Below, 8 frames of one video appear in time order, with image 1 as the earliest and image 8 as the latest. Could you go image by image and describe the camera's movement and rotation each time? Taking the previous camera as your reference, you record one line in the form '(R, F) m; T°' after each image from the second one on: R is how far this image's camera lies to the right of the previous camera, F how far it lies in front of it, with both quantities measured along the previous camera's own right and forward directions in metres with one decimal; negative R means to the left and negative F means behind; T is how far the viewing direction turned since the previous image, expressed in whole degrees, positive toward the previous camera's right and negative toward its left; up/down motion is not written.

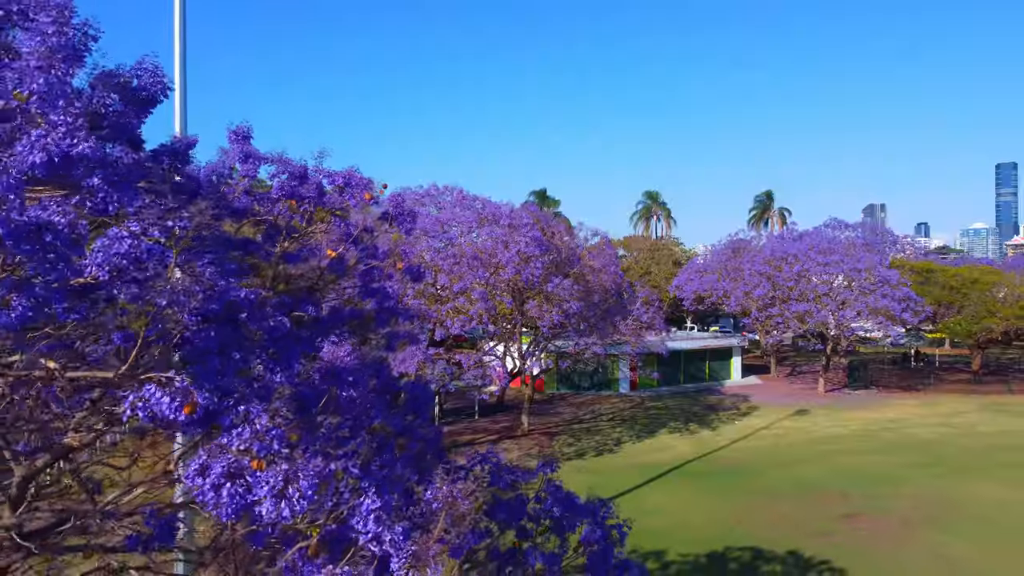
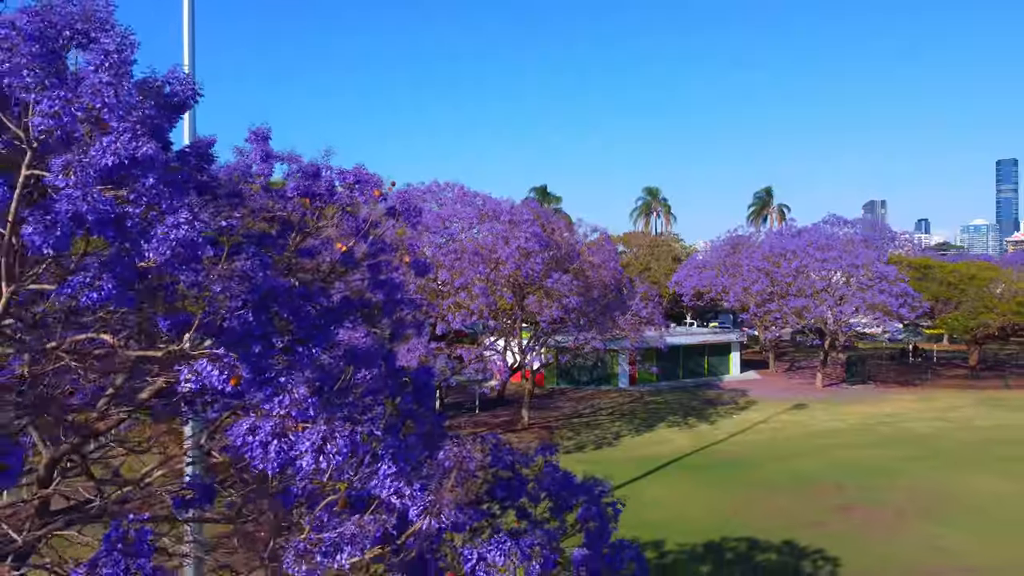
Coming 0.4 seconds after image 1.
(0.0, -0.2) m; 0°
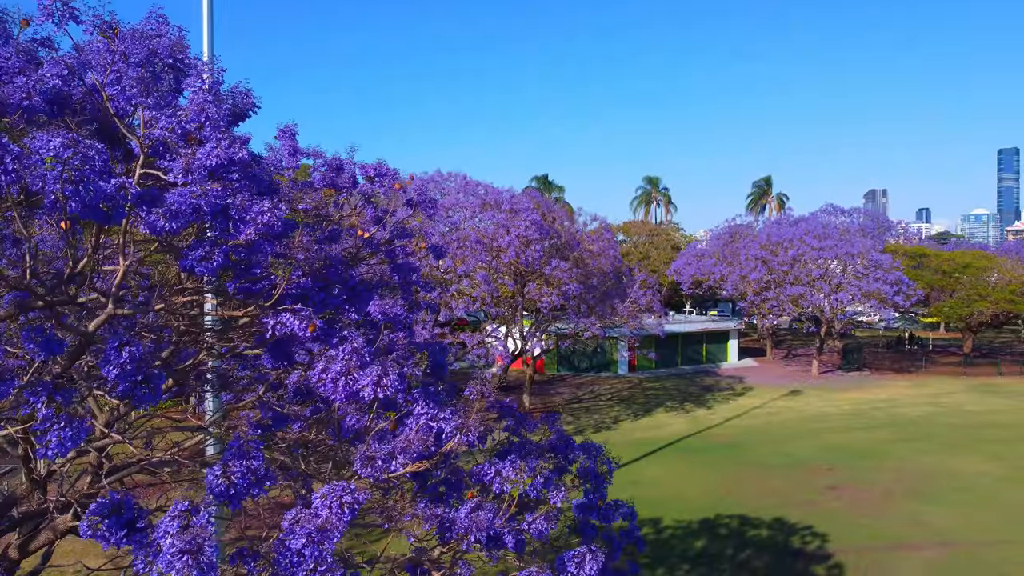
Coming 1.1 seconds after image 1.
(0.0, -0.4) m; 0°
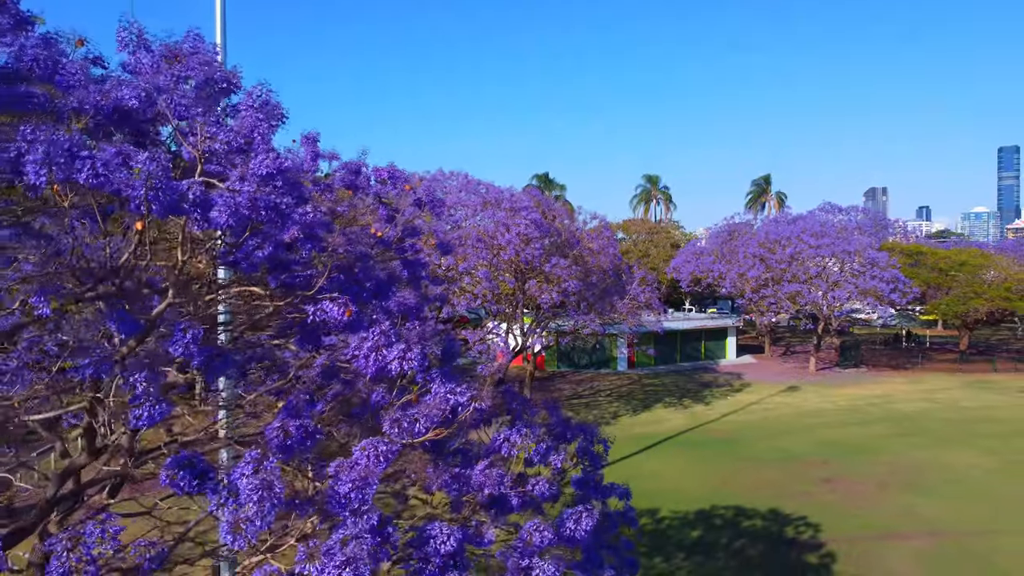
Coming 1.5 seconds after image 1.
(0.0, -0.3) m; 0°
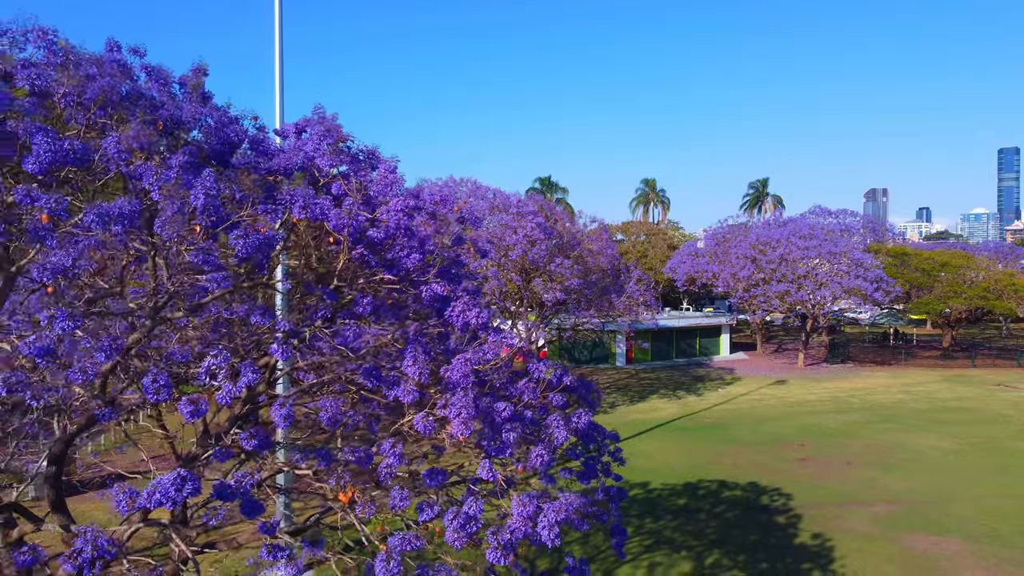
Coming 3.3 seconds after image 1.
(-0.1, -1.5) m; 0°
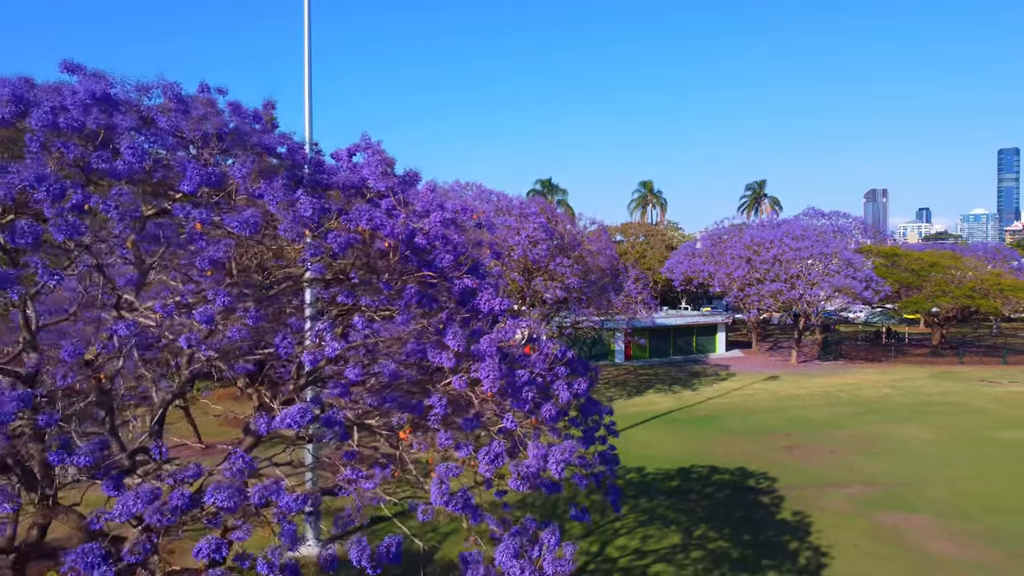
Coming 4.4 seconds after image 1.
(-0.1, -0.9) m; 0°
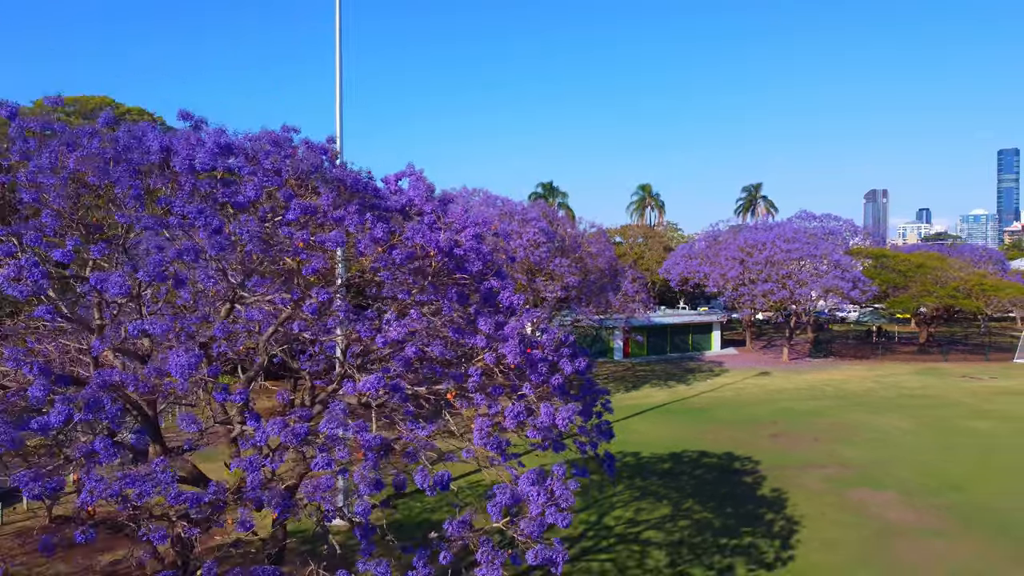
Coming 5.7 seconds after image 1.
(-0.1, -1.3) m; 0°
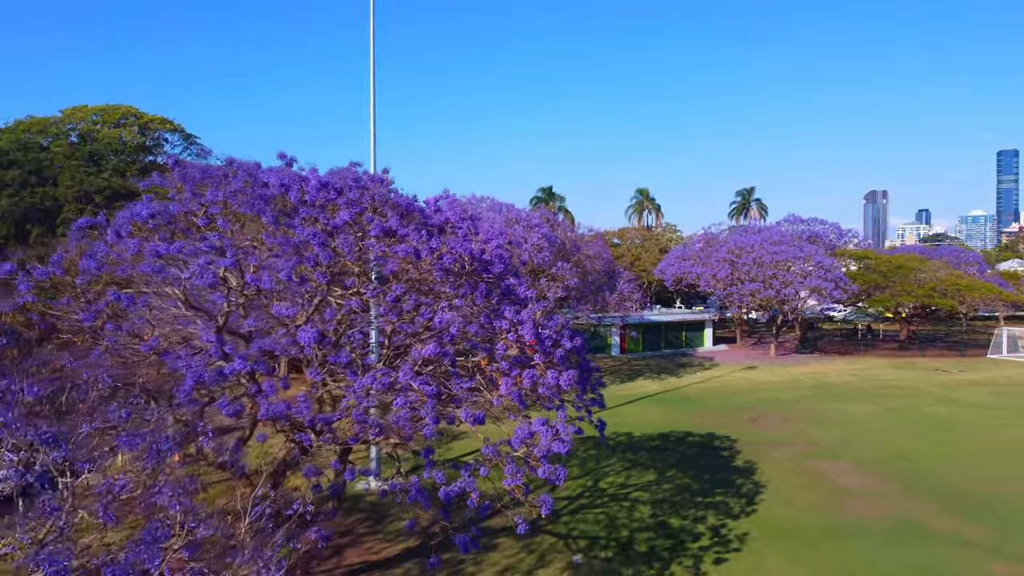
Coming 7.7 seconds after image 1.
(-0.1, -1.9) m; 0°
